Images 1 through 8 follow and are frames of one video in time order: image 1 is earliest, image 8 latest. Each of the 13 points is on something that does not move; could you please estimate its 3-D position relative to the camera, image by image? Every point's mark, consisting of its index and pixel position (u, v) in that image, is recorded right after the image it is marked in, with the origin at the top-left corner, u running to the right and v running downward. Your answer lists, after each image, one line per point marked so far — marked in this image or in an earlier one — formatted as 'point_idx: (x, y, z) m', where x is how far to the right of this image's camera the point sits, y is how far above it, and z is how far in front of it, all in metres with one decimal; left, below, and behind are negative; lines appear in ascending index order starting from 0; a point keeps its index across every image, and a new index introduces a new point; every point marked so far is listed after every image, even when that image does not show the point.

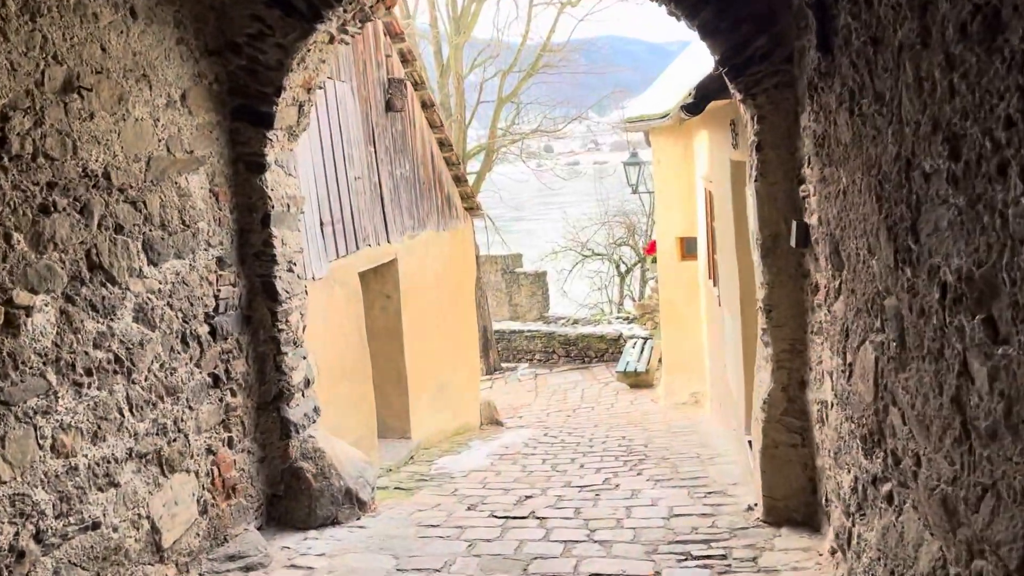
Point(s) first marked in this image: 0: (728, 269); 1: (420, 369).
0: (+1.5, +0.1, +5.9) m
1: (-0.8, -0.7, +7.2) m
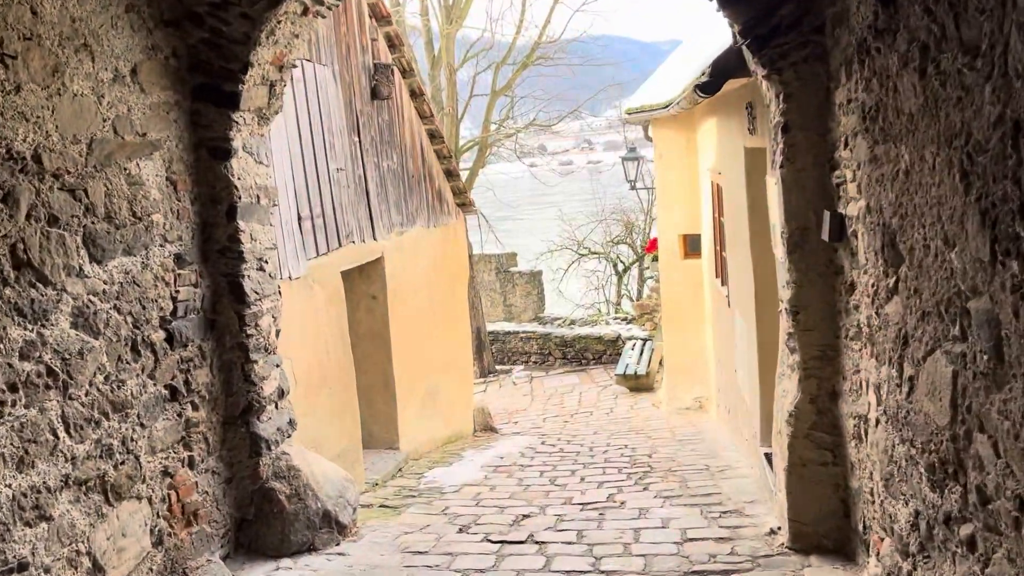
0: (+1.5, +0.1, +5.5) m
1: (-0.8, -0.7, +6.7) m
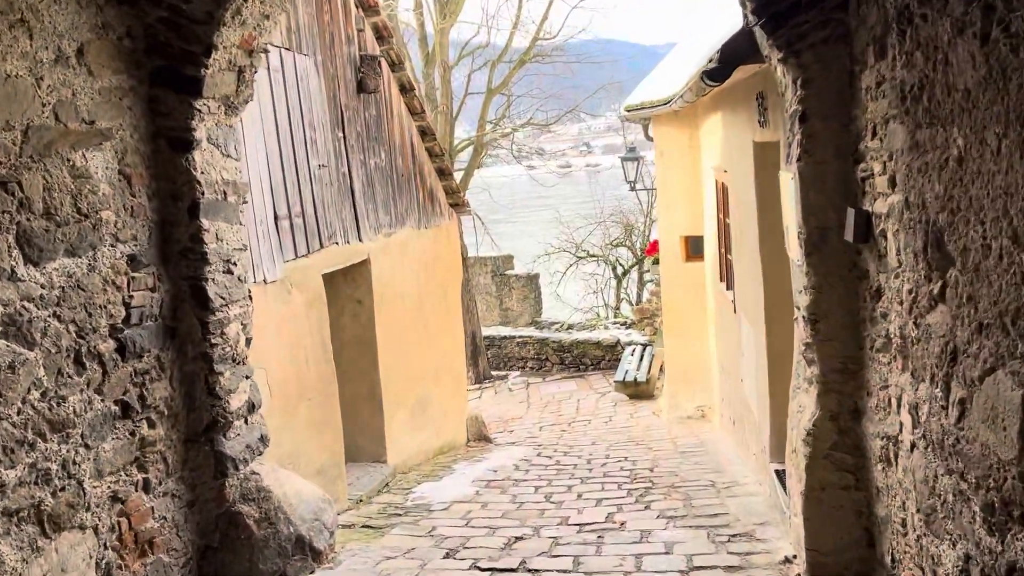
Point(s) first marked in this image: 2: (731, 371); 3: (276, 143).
0: (+1.5, +0.1, +5.2) m
1: (-0.9, -0.7, +6.4) m
2: (+1.7, -0.6, +6.6) m
3: (-1.3, +0.8, +4.7) m
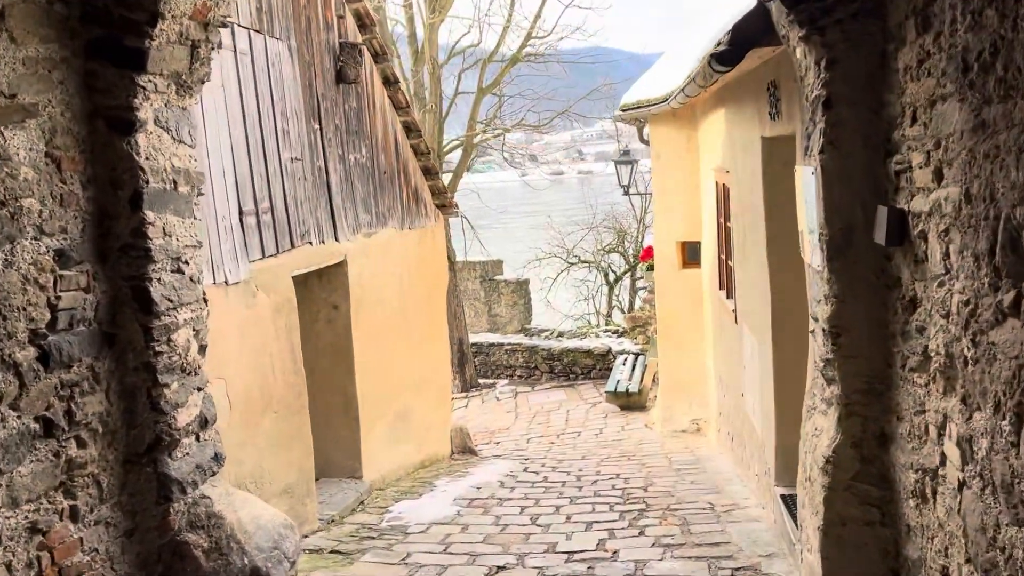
0: (+1.4, +0.1, +4.8) m
1: (-1.0, -0.8, +6.0) m
2: (+1.6, -0.7, +6.2) m
3: (-1.4, +0.8, +4.3) m
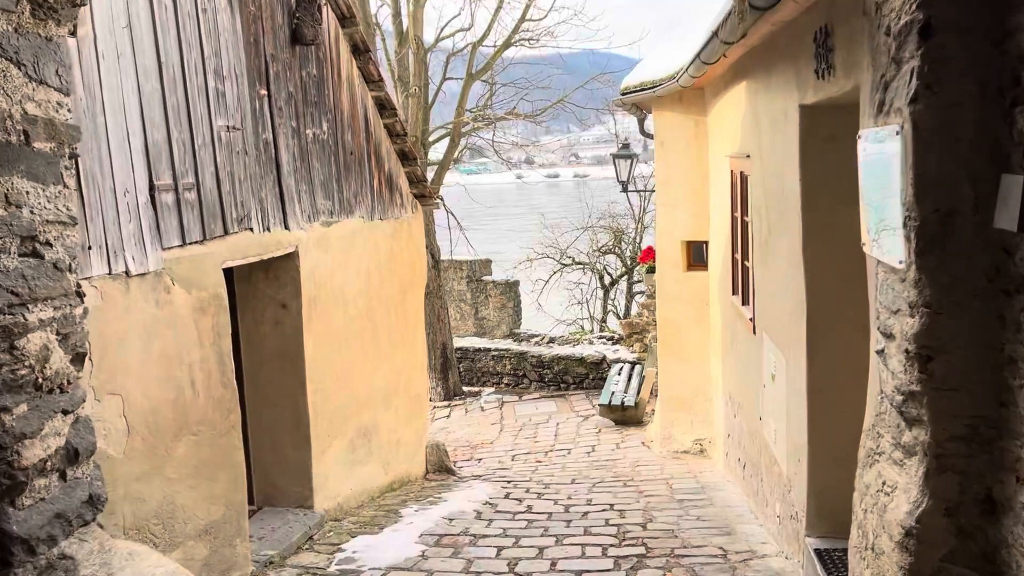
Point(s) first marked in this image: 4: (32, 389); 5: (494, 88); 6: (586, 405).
0: (+1.3, 0.0, +4.0) m
1: (-1.1, -0.7, +5.2) m
2: (+1.5, -0.7, +5.4) m
3: (-1.5, +0.8, +3.5) m
4: (-1.4, -0.3, +2.4) m
5: (-0.2, +2.6, +11.0) m
6: (+0.9, -1.4, +10.2) m
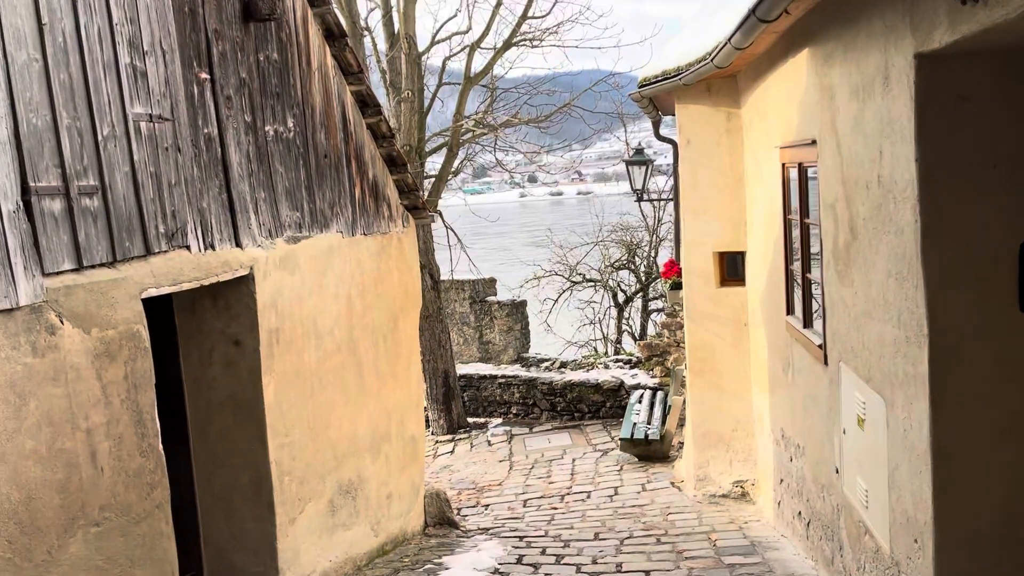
0: (+1.3, 0.0, +3.1) m
1: (-1.0, -0.9, +4.2) m
2: (+1.6, -0.8, +4.4) m
3: (-1.5, +0.7, +2.6) m
4: (-1.4, -0.4, +1.5) m
5: (-0.2, +2.4, +10.2) m
6: (+1.0, -1.6, +9.2) m
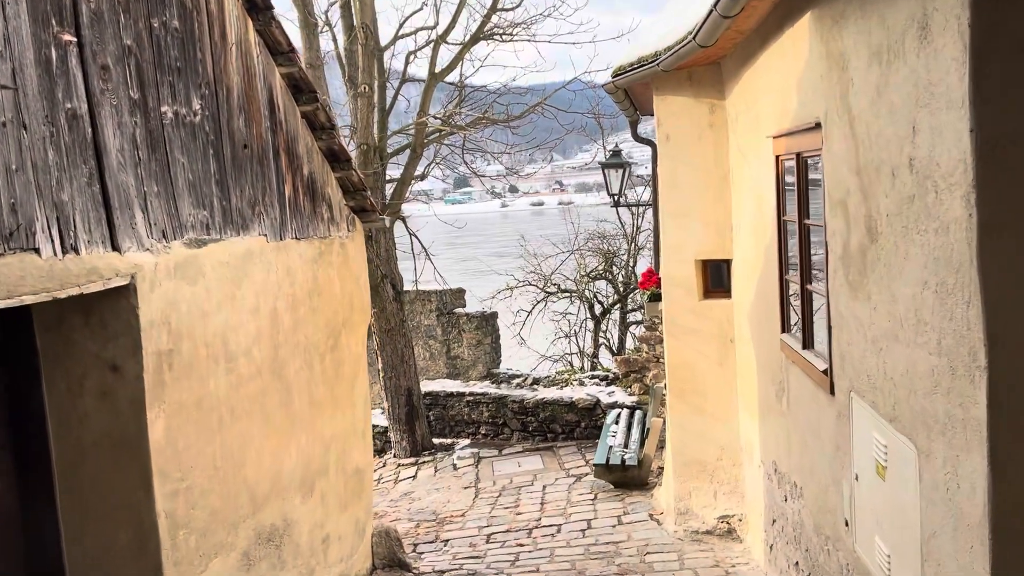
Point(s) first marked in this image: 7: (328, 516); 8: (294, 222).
0: (+1.1, -0.1, +2.4) m
1: (-1.3, -0.9, +3.5) m
2: (+1.3, -0.9, +3.8) m
3: (-1.7, +0.7, +1.9) m
4: (-1.5, -0.4, +0.8) m
5: (-0.6, +2.2, +9.5) m
6: (+0.7, -1.8, +8.5) m
7: (-1.1, -1.3, +4.8) m
8: (-1.2, +0.4, +4.6) m
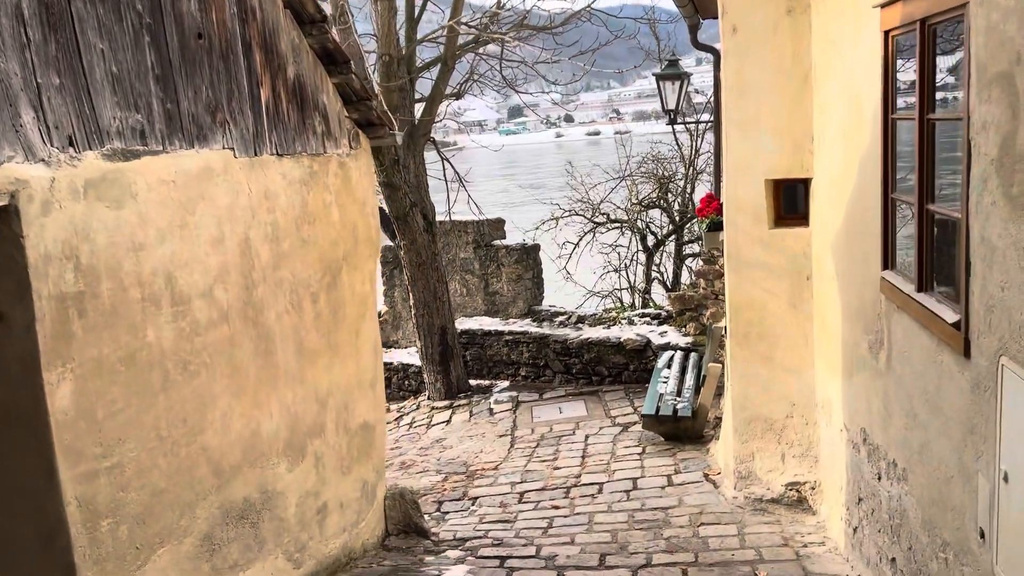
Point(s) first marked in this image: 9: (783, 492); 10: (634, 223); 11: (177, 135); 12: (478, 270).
0: (+1.1, +0.1, +1.5) m
1: (-1.2, -0.7, +2.8) m
2: (+1.4, -0.6, +2.9) m
3: (-1.7, +0.8, +1.1) m
4: (-1.7, -0.4, +0.1) m
5: (-0.1, +3.0, +8.5) m
6: (+1.0, -1.1, +7.7) m
7: (-0.9, -1.0, +4.1) m
8: (-1.1, +0.7, +3.8) m
9: (+1.6, -1.2, +5.0) m
10: (+1.8, +0.9, +12.1) m
11: (-1.2, +0.6, +3.1) m
12: (-0.4, +0.3, +12.1) m
